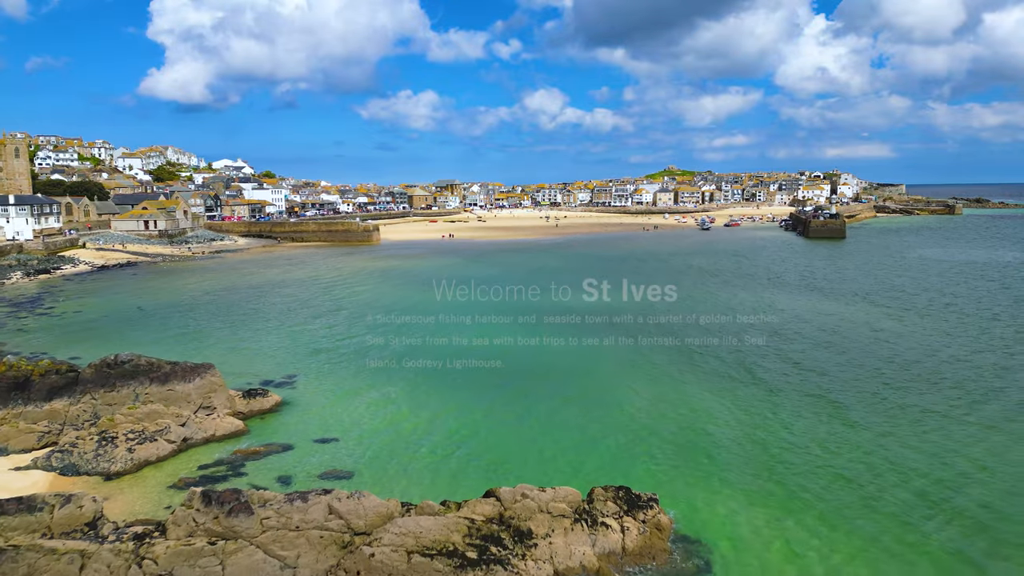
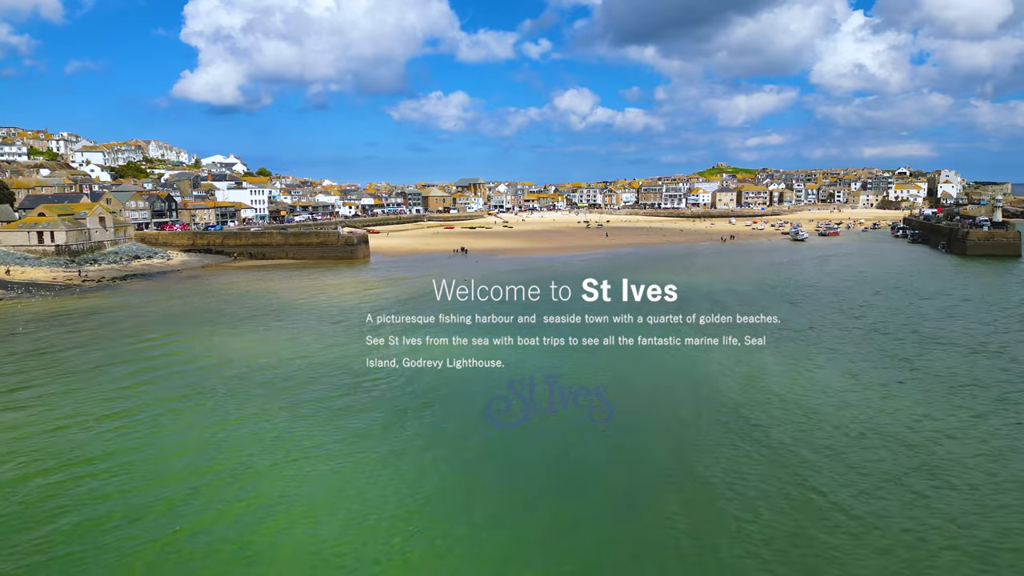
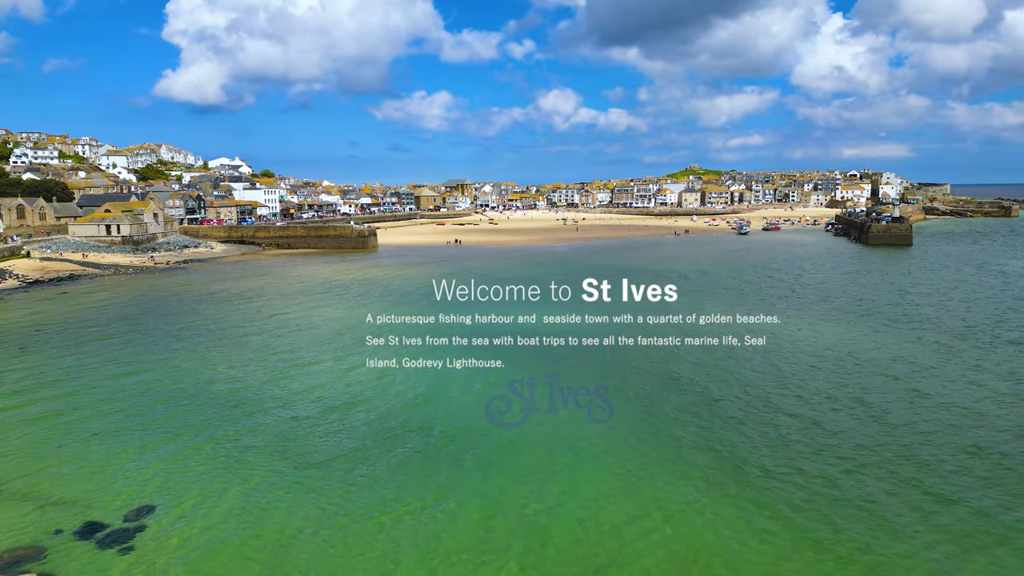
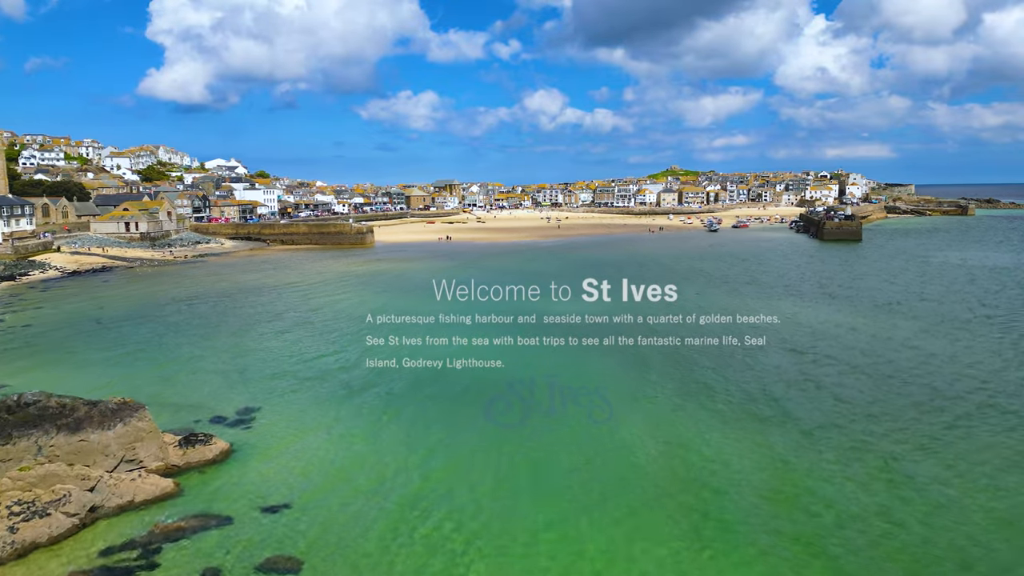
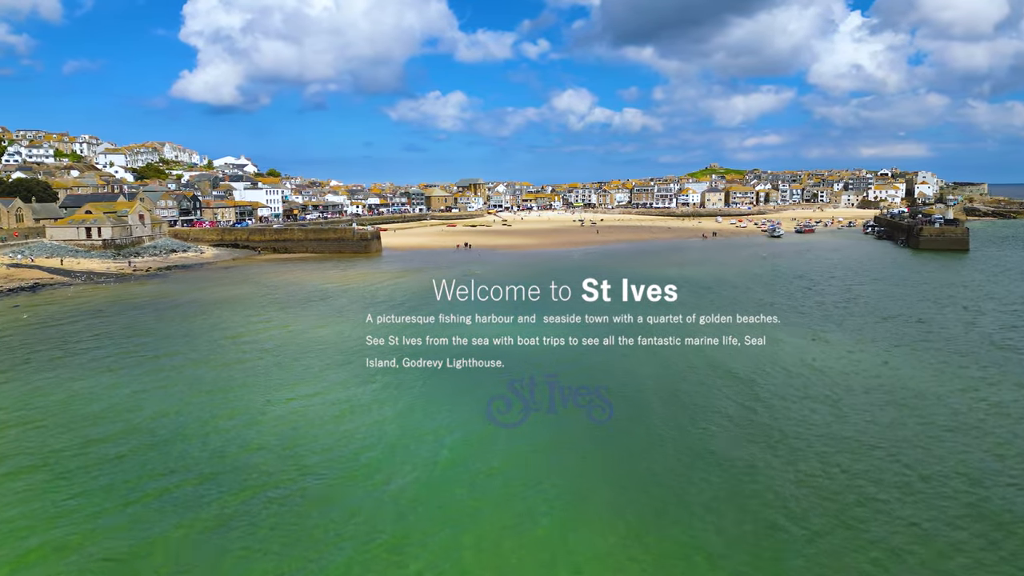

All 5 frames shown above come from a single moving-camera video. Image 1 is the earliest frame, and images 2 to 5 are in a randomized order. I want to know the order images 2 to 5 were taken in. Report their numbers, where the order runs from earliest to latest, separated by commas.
4, 3, 5, 2
